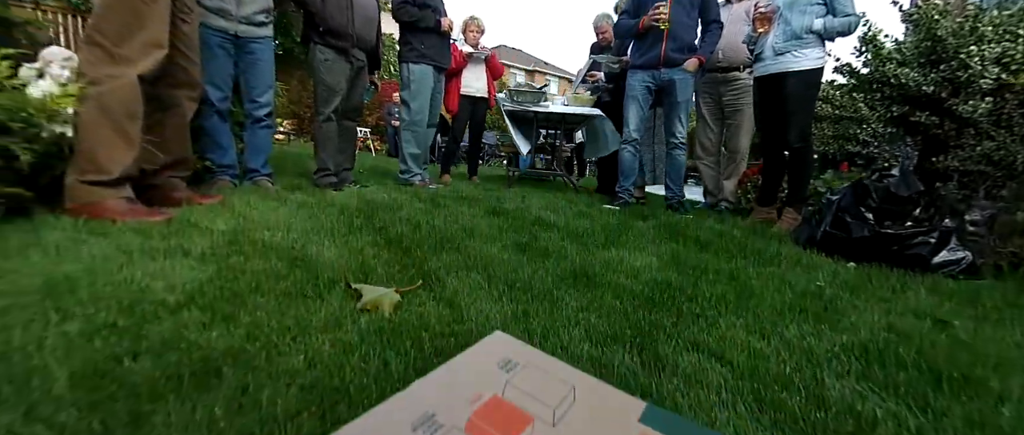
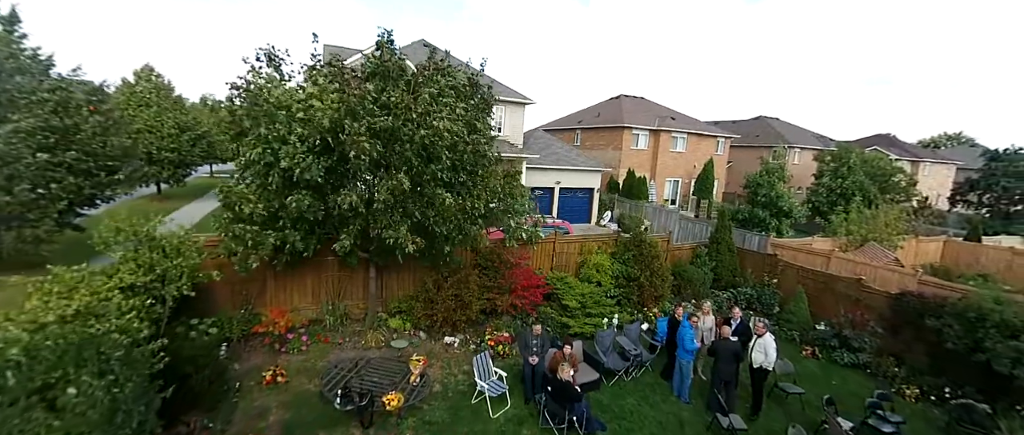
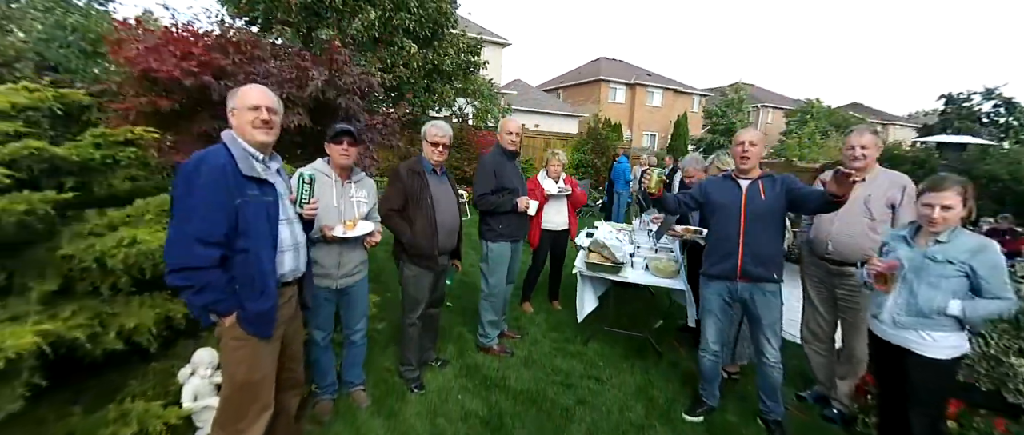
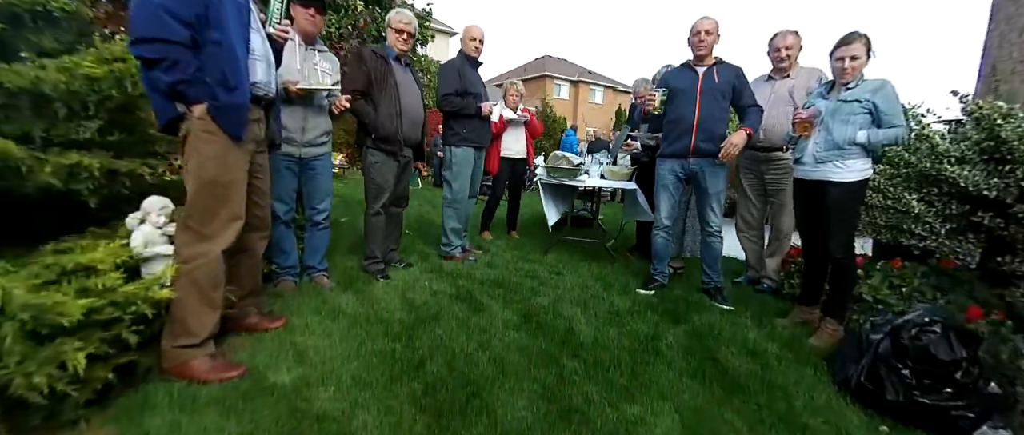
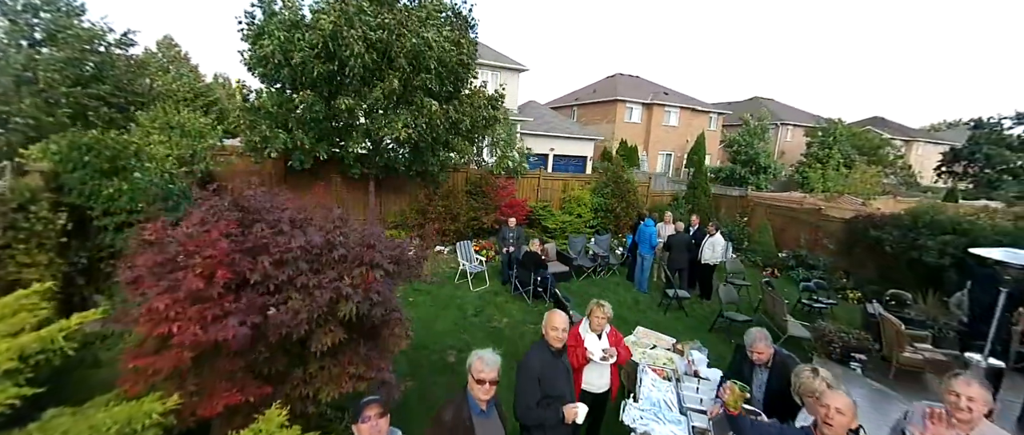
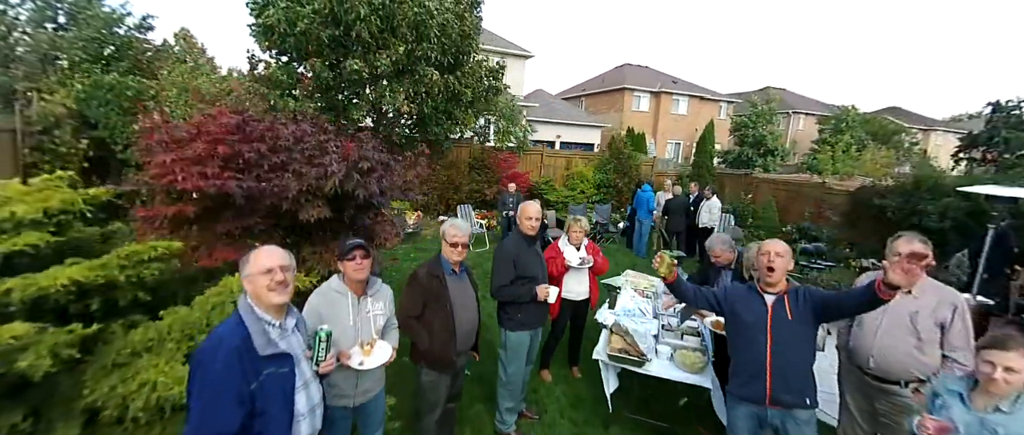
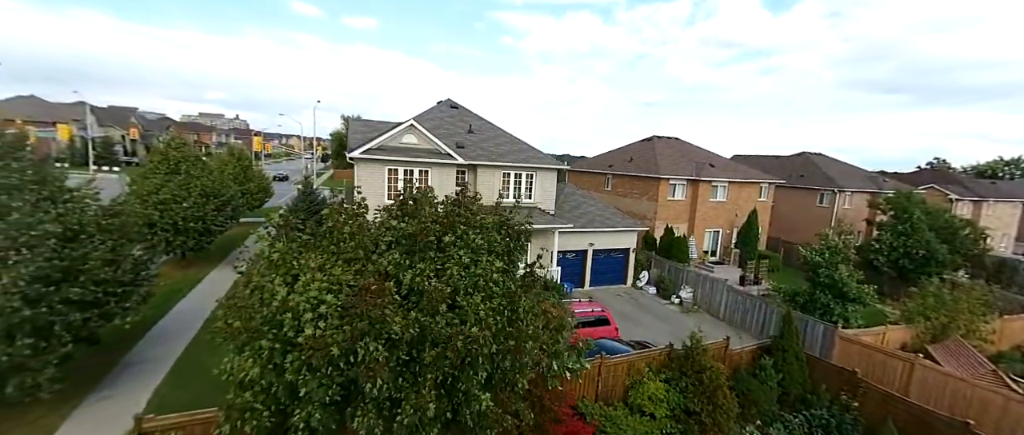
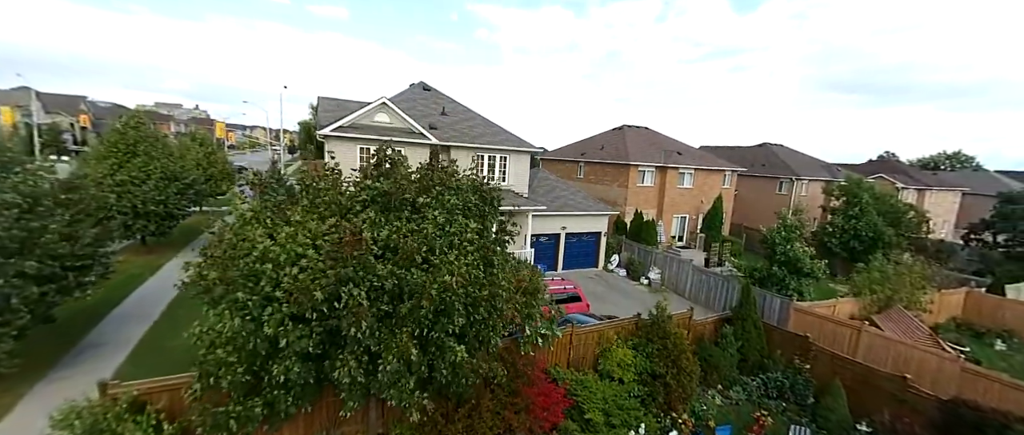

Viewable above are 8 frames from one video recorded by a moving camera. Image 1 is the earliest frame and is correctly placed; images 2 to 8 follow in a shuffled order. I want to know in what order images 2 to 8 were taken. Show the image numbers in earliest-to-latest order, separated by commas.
4, 3, 6, 5, 2, 8, 7
